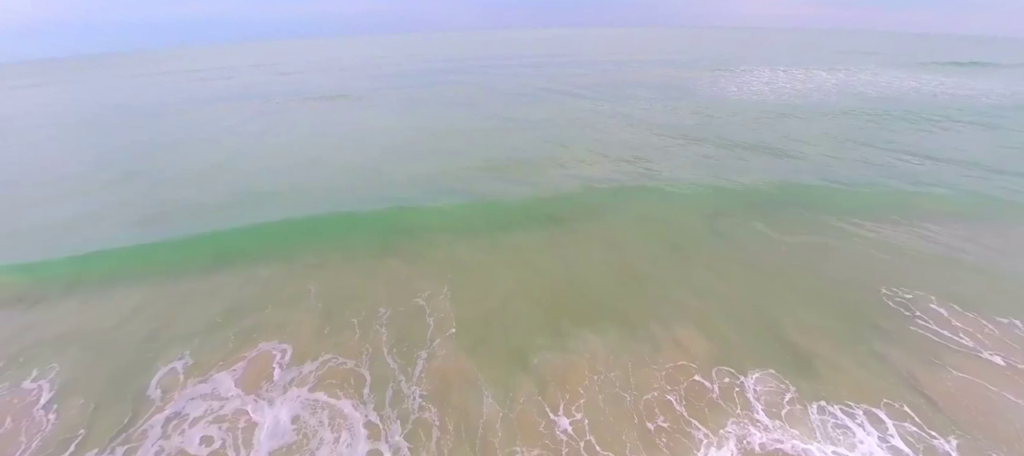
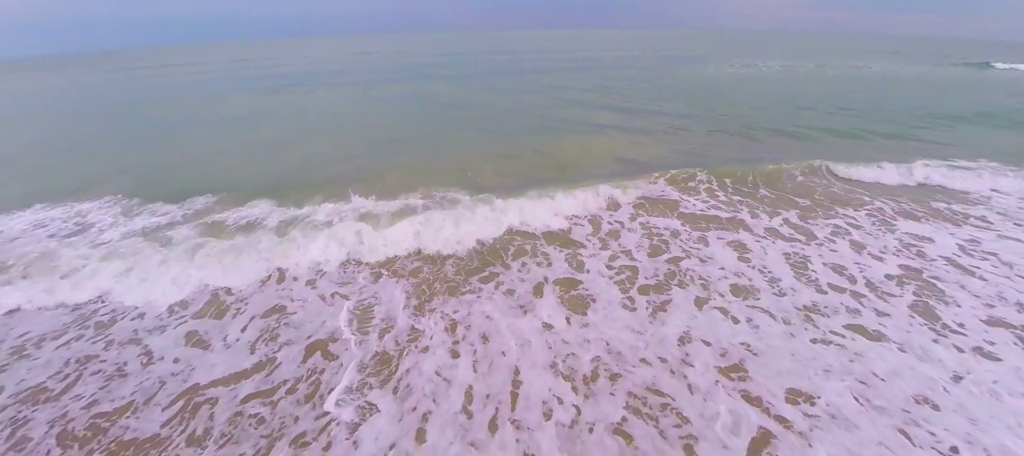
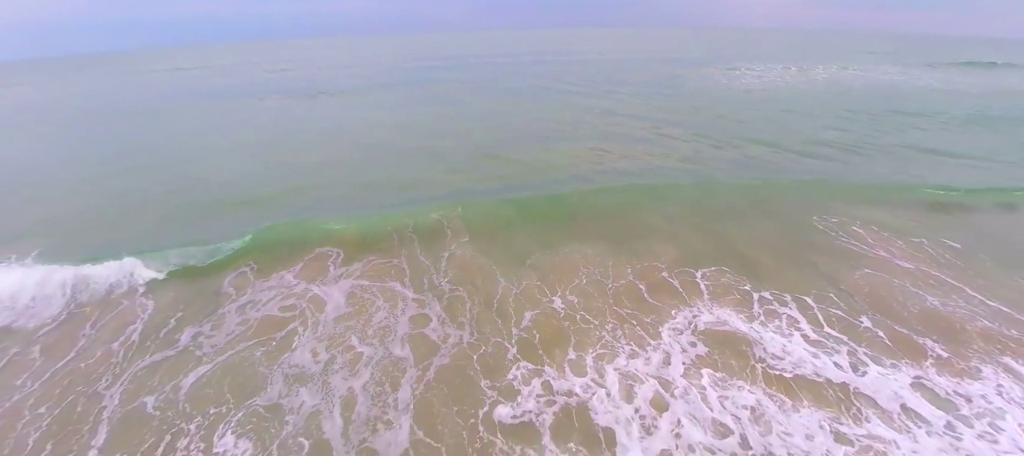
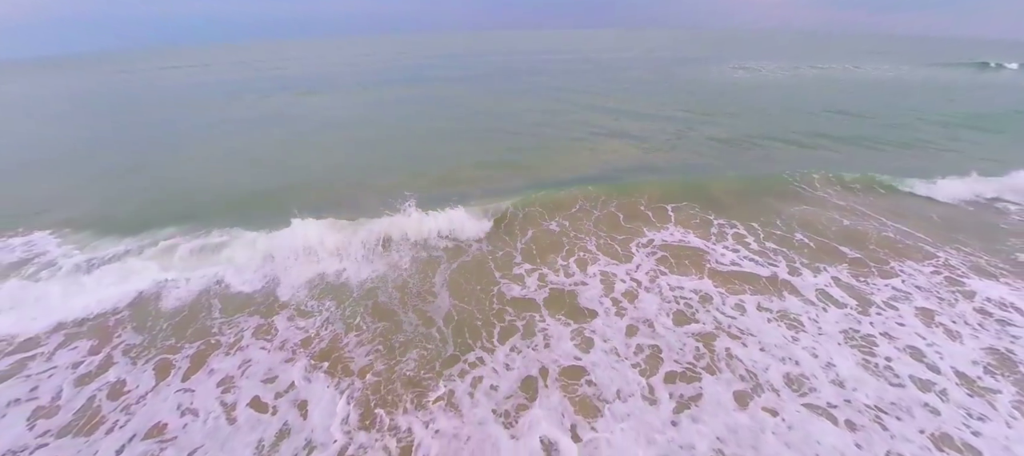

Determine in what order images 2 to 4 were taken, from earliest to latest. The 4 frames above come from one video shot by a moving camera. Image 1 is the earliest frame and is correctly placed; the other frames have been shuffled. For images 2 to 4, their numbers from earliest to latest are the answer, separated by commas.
3, 4, 2
